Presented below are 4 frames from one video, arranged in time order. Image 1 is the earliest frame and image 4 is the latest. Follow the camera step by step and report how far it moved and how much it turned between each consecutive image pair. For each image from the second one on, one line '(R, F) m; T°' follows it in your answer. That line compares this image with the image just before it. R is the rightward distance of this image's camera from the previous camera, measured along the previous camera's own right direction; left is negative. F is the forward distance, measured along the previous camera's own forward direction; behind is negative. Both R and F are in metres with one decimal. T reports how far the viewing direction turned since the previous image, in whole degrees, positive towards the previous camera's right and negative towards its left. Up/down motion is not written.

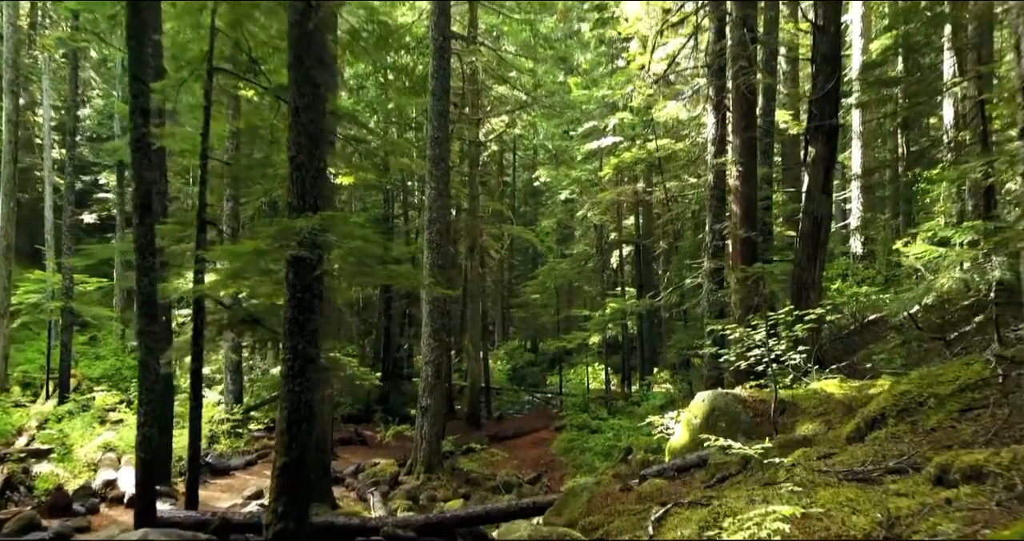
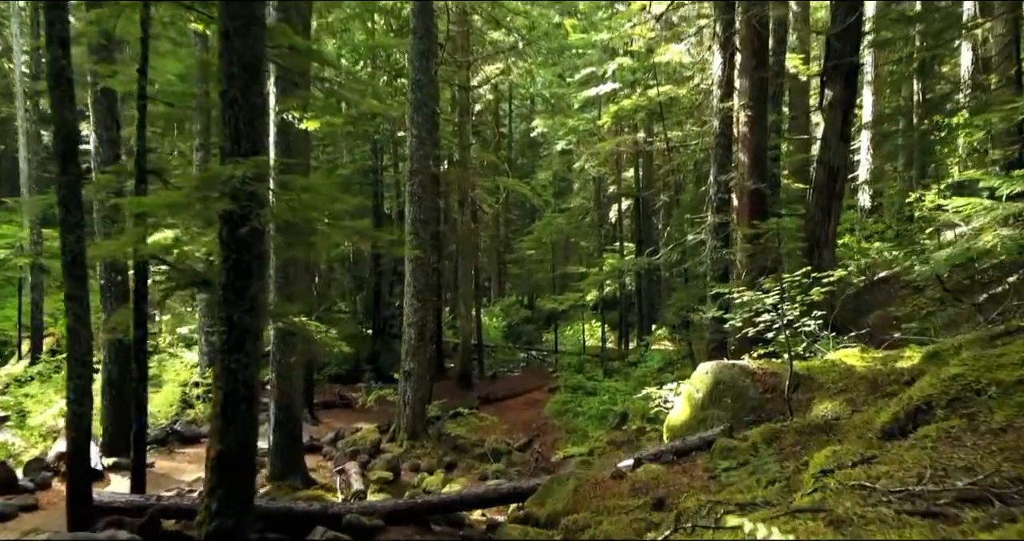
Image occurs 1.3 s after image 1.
(+0.2, +0.9) m; 0°
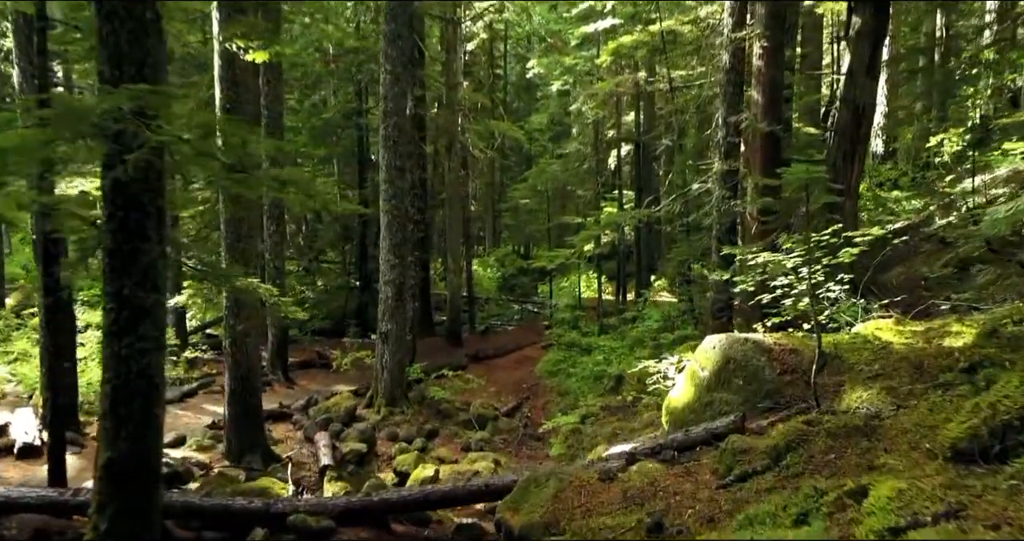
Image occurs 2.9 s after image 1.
(+0.2, +1.1) m; 0°
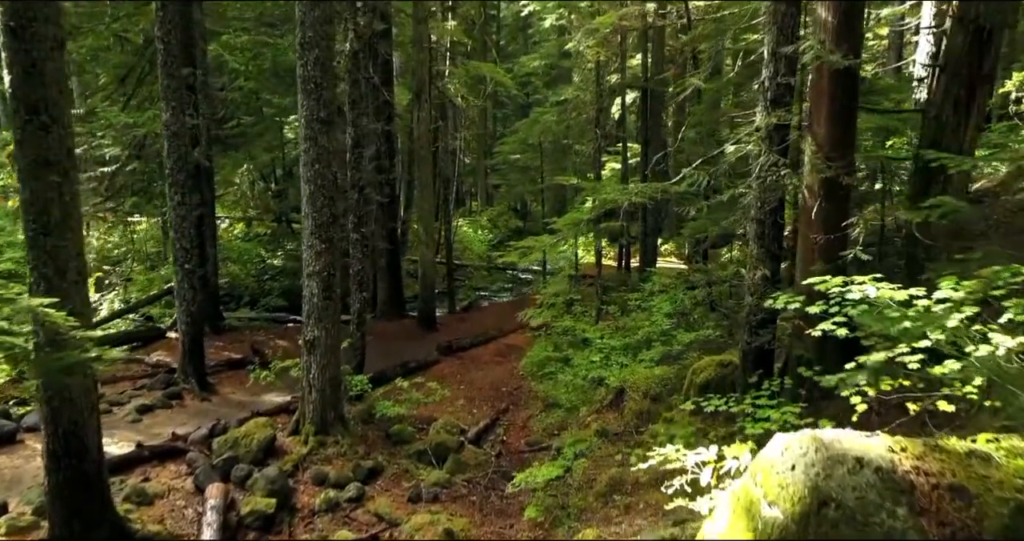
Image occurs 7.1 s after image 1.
(+0.4, +2.9) m; 0°
